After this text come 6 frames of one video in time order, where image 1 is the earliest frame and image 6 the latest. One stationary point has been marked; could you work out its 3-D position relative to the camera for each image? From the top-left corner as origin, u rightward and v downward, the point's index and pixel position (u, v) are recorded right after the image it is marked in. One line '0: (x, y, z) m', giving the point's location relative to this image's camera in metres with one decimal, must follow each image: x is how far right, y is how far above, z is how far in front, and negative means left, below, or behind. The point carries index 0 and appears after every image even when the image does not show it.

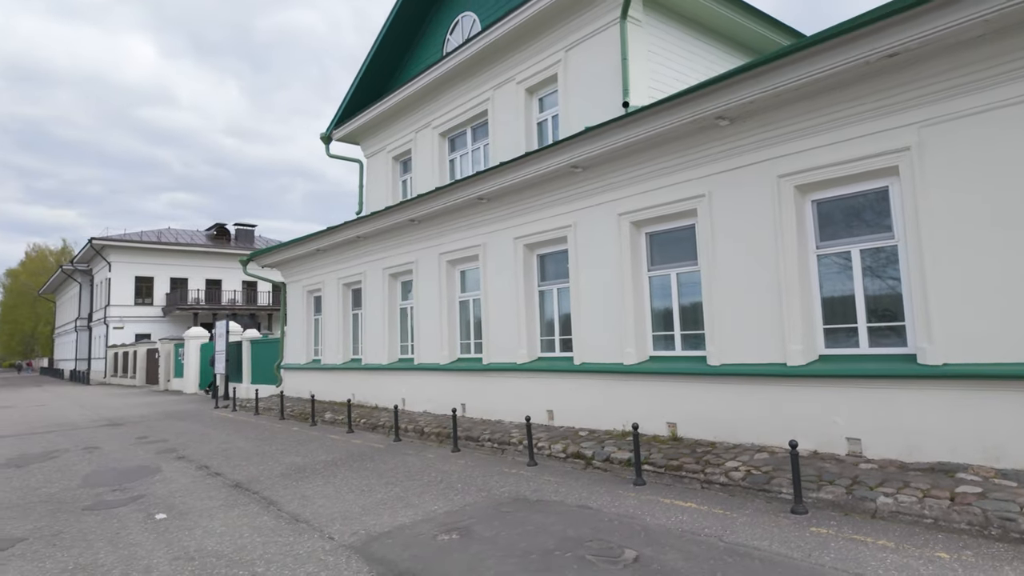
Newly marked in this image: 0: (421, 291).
0: (-2.1, -0.1, +13.6) m
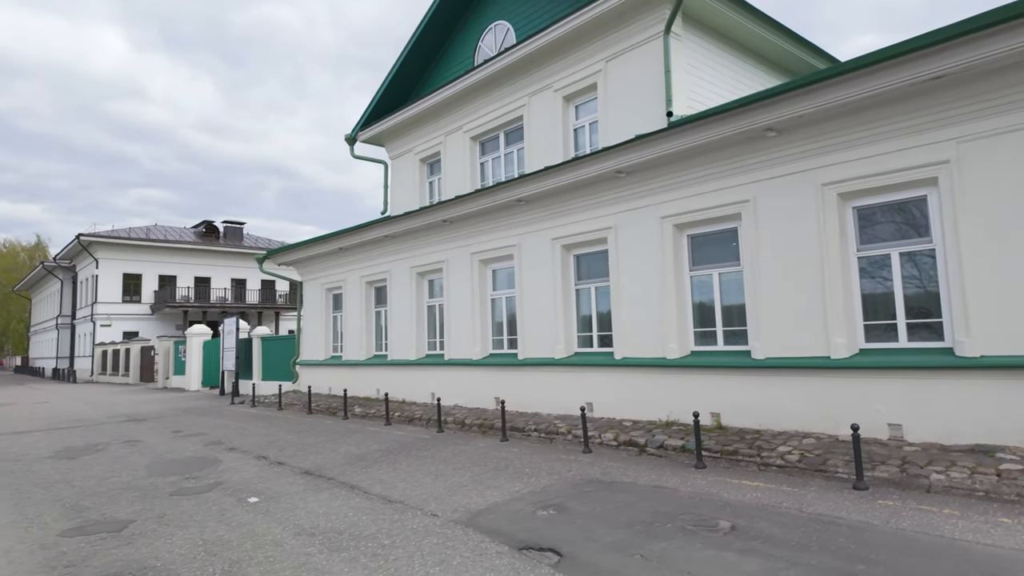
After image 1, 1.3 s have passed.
0: (-1.4, 0.0, +14.0) m
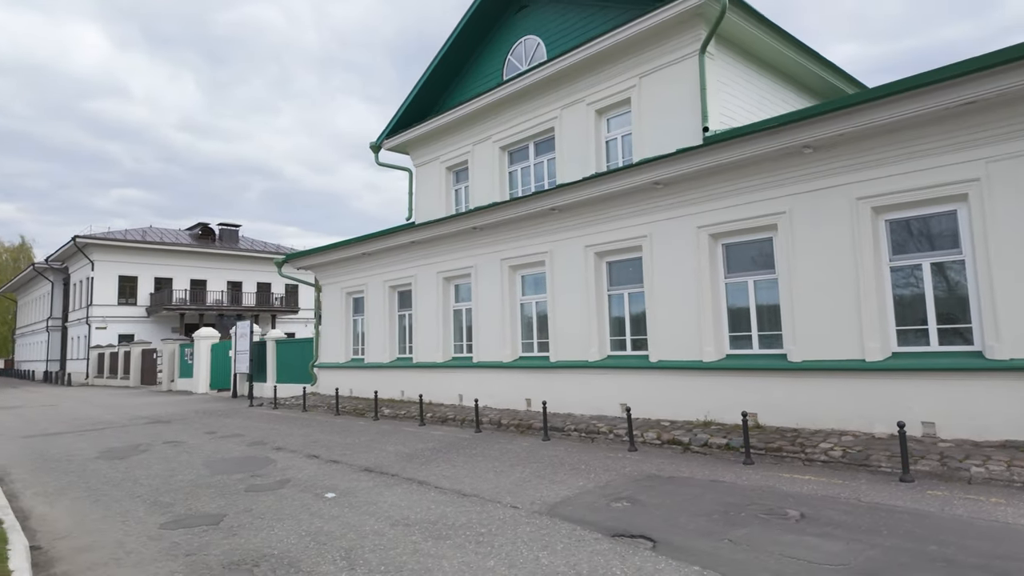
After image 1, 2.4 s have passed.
0: (-0.8, -0.2, +14.5) m
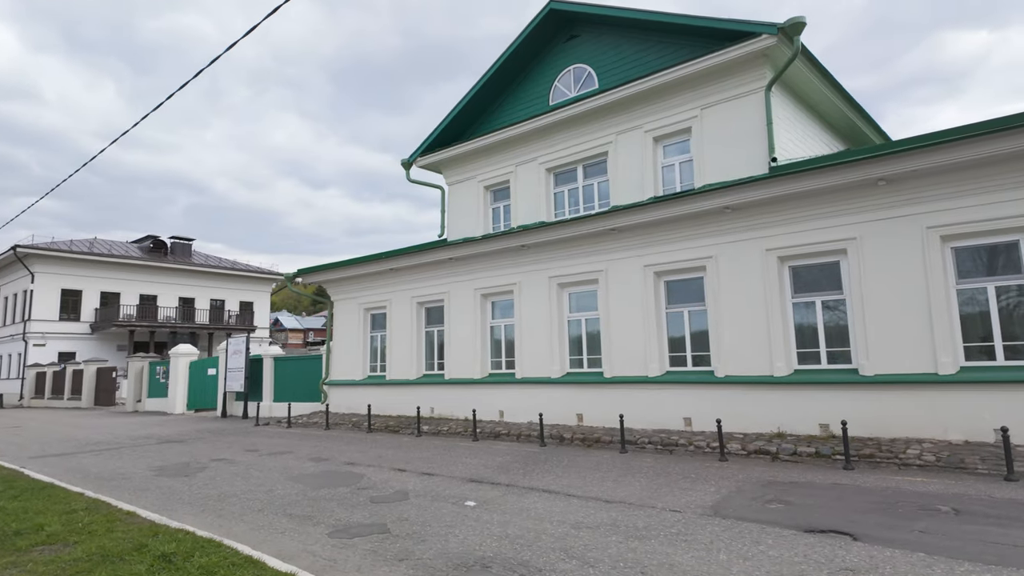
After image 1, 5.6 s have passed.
0: (+0.3, -0.6, +14.7) m
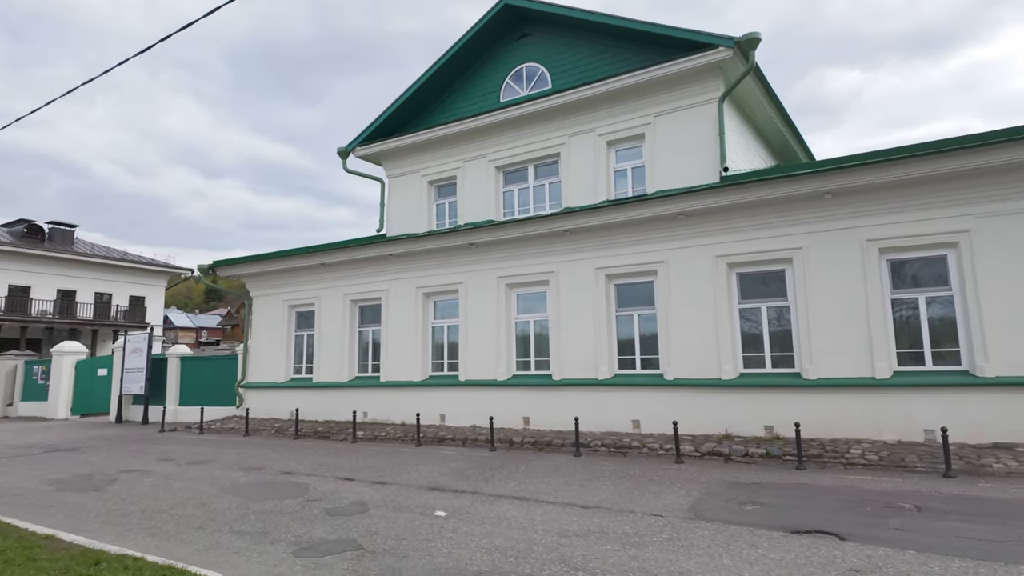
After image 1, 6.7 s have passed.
0: (-1.0, -0.6, +14.3) m
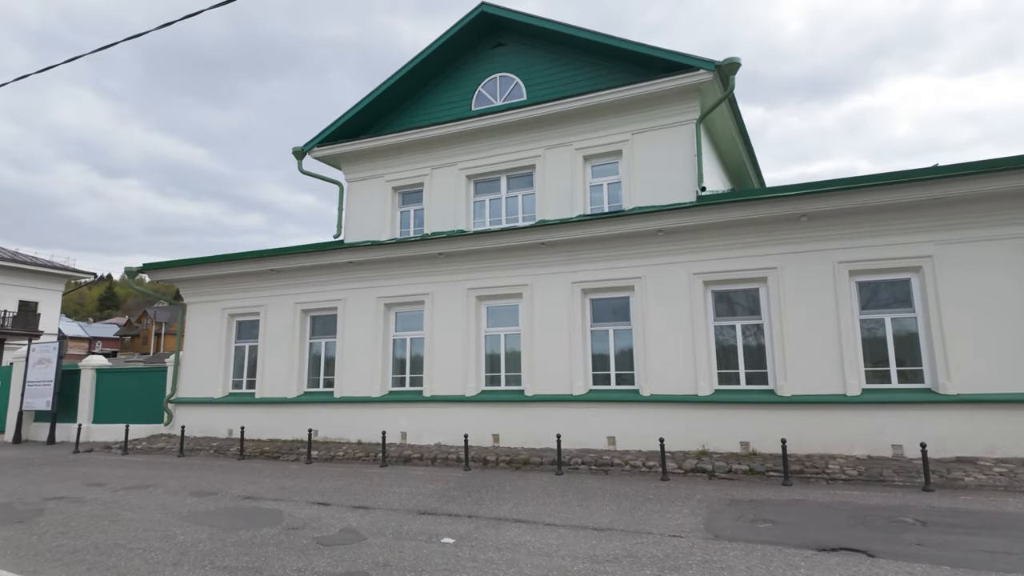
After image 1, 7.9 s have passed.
0: (-1.8, -0.8, +13.7) m
